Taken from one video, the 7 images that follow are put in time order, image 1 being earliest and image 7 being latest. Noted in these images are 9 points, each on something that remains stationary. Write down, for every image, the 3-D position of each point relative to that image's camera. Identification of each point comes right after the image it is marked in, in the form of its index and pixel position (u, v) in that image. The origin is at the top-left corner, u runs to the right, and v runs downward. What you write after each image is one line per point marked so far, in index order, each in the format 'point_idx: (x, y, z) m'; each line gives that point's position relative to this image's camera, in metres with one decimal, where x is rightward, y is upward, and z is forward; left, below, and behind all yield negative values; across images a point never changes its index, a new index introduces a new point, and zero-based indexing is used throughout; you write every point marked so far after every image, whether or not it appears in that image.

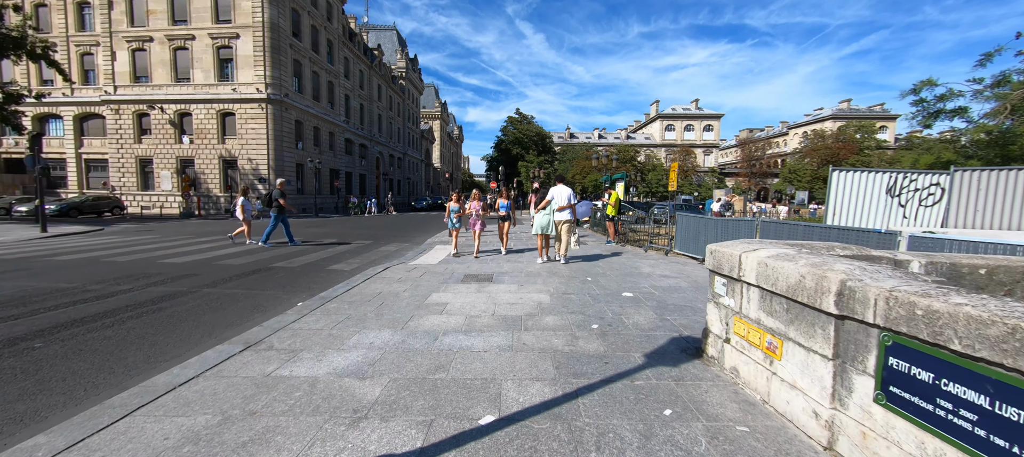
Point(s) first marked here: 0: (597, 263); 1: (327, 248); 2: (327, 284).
0: (+1.9, -0.8, +7.7) m
1: (-5.9, -0.6, +10.8) m
2: (-3.3, -1.0, +6.1) m
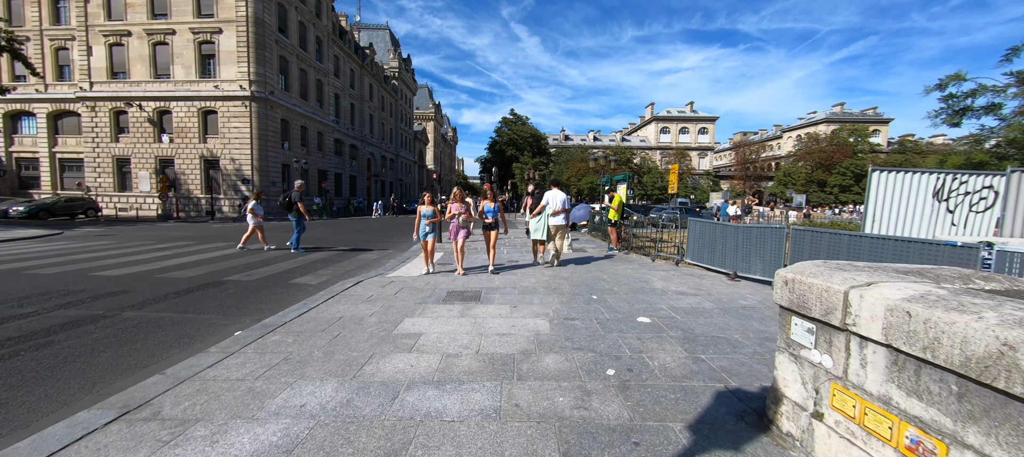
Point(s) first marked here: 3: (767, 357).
0: (+1.7, -0.9, +6.8) m
1: (-6.1, -0.8, +9.8) m
2: (-3.4, -1.1, +5.1) m
3: (+2.4, -1.2, +3.2) m
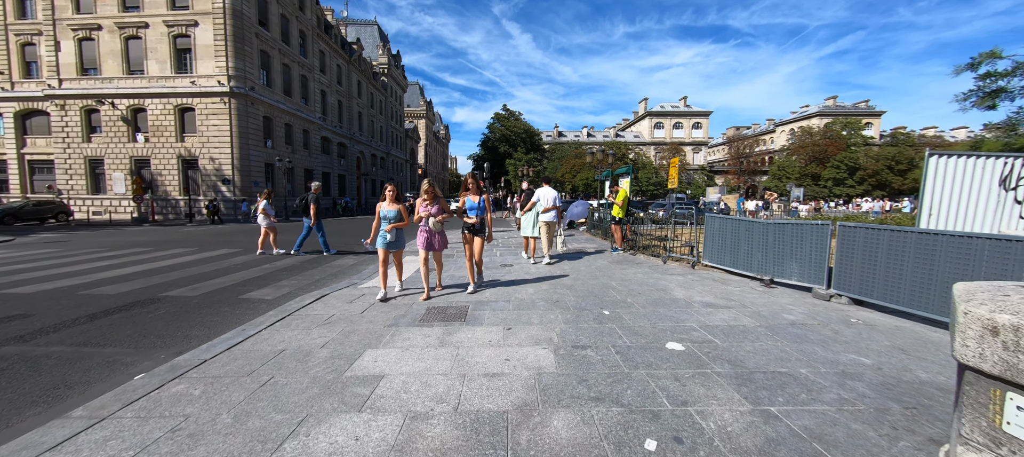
0: (+1.6, -0.9, +5.8) m
1: (-6.2, -0.8, +8.7) m
2: (-3.5, -1.2, +4.1) m
3: (+2.4, -1.2, +2.3) m
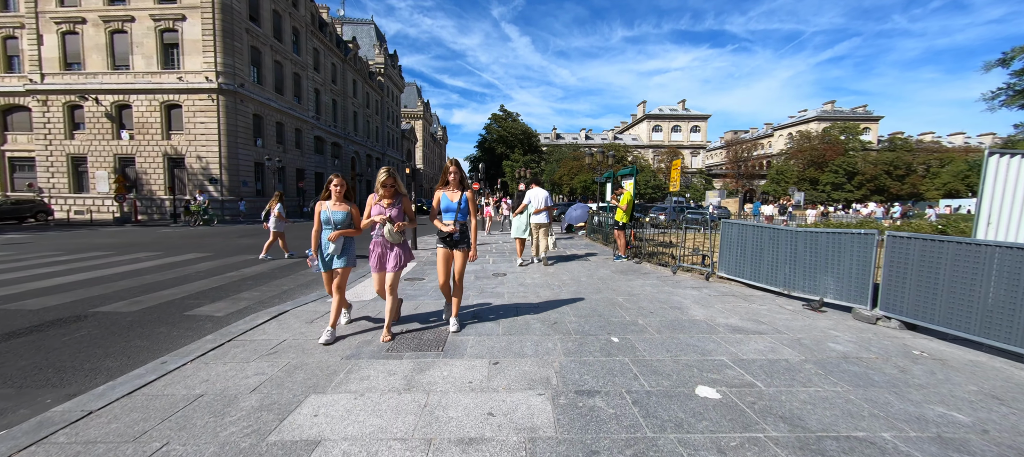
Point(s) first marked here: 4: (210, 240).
0: (+1.5, -1.0, +5.1) m
1: (-6.4, -0.9, +7.9) m
2: (-3.6, -1.3, +3.3) m
3: (+2.3, -1.3, +1.6) m
4: (-10.5, -0.4, +11.9) m
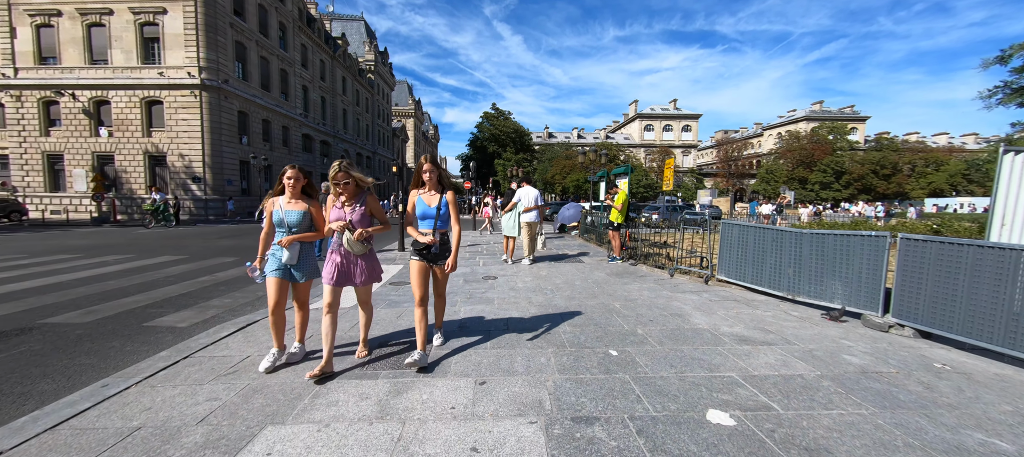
0: (+1.4, -1.0, +4.8) m
1: (-6.6, -0.9, +7.5) m
2: (-3.7, -1.3, +2.9) m
3: (+2.2, -1.3, +1.3) m
4: (-10.8, -0.4, +11.3) m
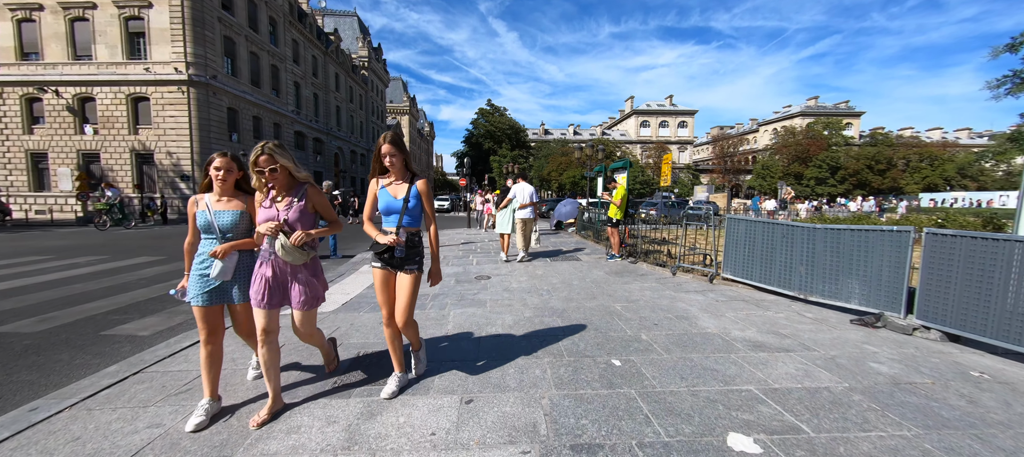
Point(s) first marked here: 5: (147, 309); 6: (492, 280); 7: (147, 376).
0: (+1.3, -1.0, +4.5) m
1: (-6.7, -0.9, +7.1) m
2: (-3.8, -1.3, +2.6) m
3: (+2.2, -1.3, +1.0) m
4: (-10.9, -0.4, +10.9) m
5: (-5.1, -1.1, +4.8) m
6: (-0.3, -0.9, +6.1) m
7: (-3.0, -1.2, +2.8) m
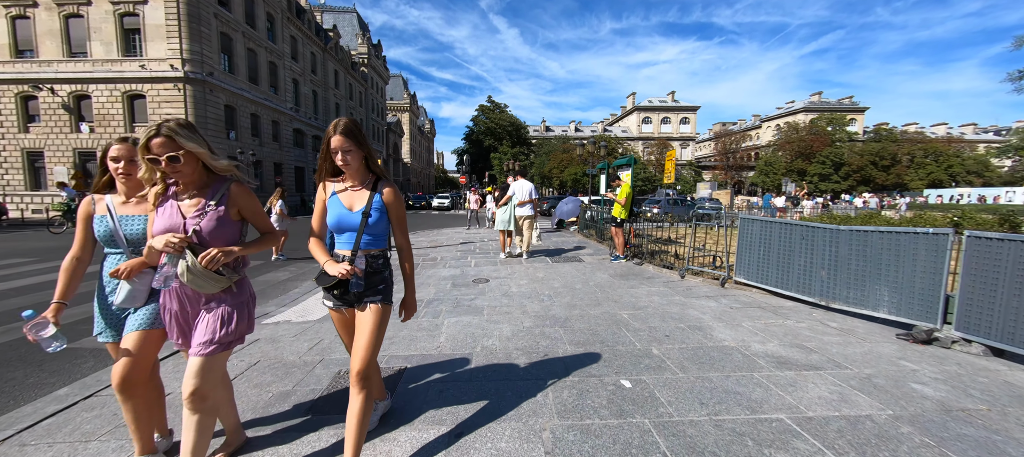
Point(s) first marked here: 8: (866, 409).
0: (+1.3, -1.0, +4.2) m
1: (-6.7, -1.0, +6.8) m
2: (-3.8, -1.4, +2.3) m
3: (+2.1, -1.4, +0.7) m
4: (-10.9, -0.4, +10.6) m
5: (-5.1, -1.1, +4.6) m
6: (-0.4, -0.9, +5.8) m
7: (-3.0, -1.3, +2.5) m
8: (+2.4, -1.2, +2.3) m
